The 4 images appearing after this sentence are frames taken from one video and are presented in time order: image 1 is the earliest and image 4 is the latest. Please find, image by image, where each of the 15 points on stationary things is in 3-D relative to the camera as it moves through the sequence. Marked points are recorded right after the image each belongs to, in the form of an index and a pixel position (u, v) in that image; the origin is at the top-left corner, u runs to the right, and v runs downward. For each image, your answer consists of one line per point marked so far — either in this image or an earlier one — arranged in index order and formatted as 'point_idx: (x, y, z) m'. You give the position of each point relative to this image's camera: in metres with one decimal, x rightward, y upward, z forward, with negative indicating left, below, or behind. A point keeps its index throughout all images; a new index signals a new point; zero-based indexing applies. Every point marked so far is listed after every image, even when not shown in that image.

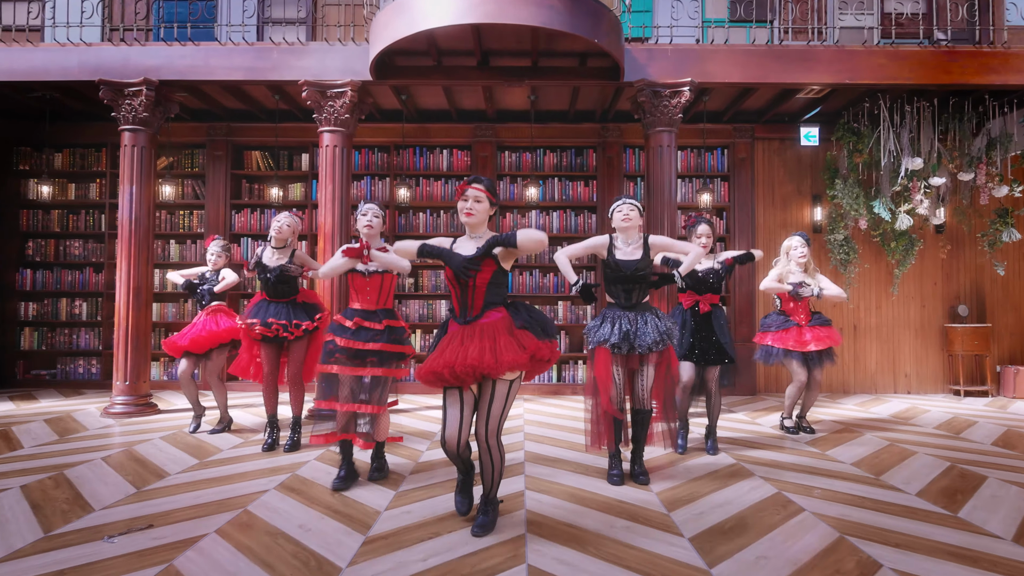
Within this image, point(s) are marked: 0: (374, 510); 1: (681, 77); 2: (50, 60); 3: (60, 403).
0: (-0.5, -0.8, +2.3) m
1: (+1.1, +1.4, +4.5) m
2: (-3.1, +1.5, +4.5) m
3: (-3.2, -0.8, +4.7) m
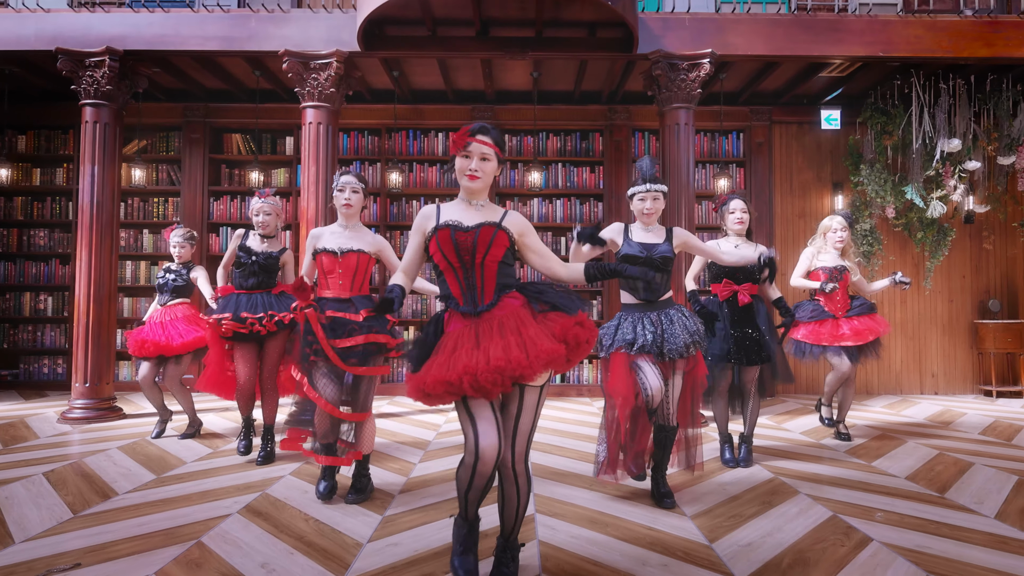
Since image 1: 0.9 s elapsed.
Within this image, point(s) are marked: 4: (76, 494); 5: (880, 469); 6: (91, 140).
0: (-0.5, -0.7, +1.9) m
1: (+1.1, +1.4, +4.1) m
2: (-3.1, +1.6, +4.1) m
3: (-3.2, -0.8, +4.3) m
4: (-1.6, -0.7, +2.4) m
5: (+1.6, -0.8, +2.9) m
6: (-2.5, +0.9, +4.0) m
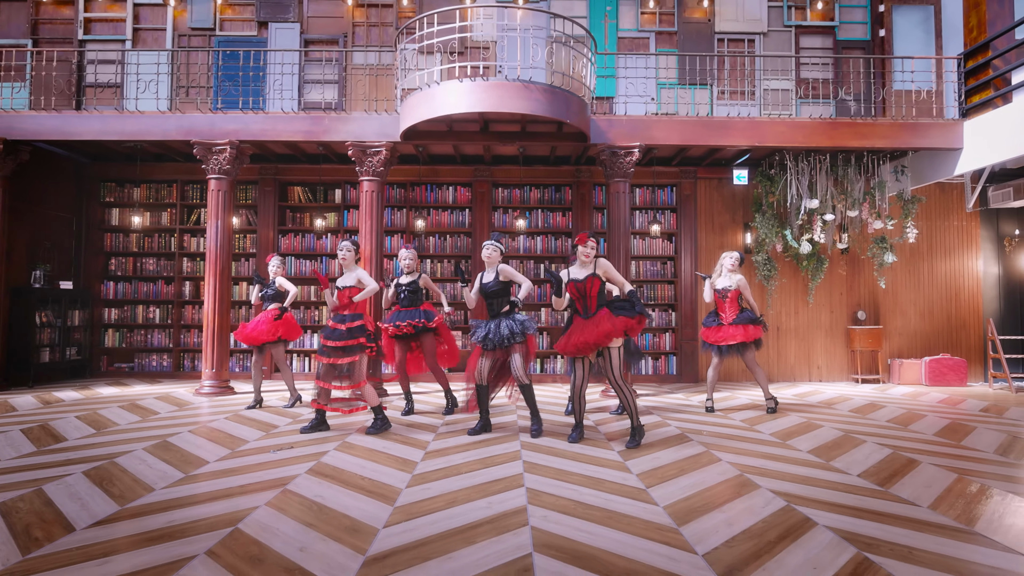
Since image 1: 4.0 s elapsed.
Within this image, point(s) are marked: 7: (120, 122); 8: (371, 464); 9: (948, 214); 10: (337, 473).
0: (-0.5, -0.9, +3.7) m
1: (+1.1, +1.3, +5.9) m
2: (-3.1, +1.4, +5.8) m
3: (-3.2, -0.9, +6.0) m
4: (-1.6, -0.9, +4.2) m
5: (+1.5, -0.9, +4.7) m
6: (-2.6, +0.7, +5.8) m
7: (-3.4, +1.5, +5.8) m
8: (-0.7, -0.8, +3.1) m
9: (+4.7, +0.8, +7.3) m
10: (-0.8, -0.8, +3.0) m
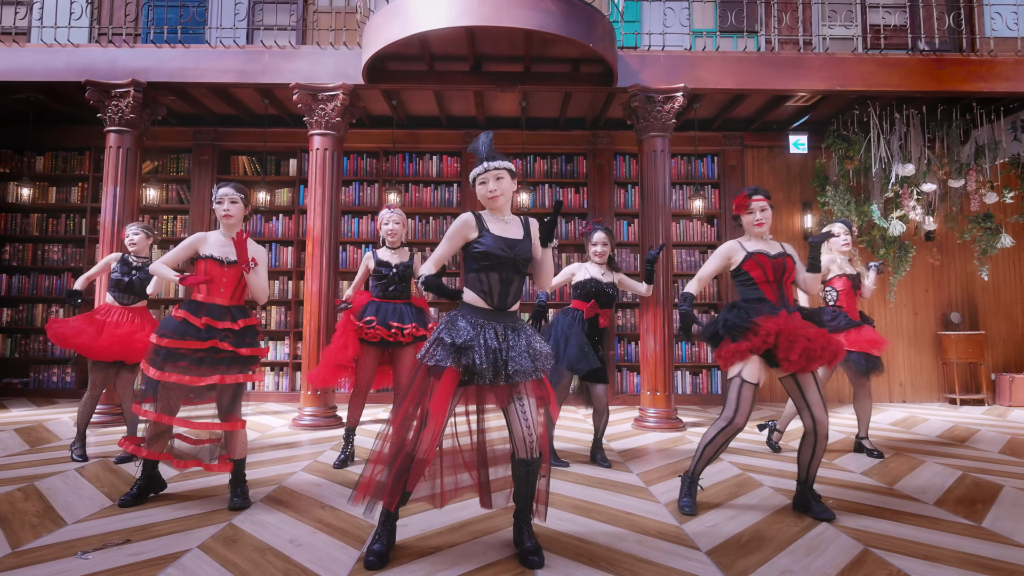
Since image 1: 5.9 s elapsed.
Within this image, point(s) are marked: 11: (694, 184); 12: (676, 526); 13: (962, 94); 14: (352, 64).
0: (-0.5, -0.8, +2.2) m
1: (+1.1, +1.4, +4.4) m
2: (-3.1, +1.5, +4.3) m
3: (-3.2, -0.8, +4.5) m
4: (-1.6, -0.8, +2.7) m
5: (+1.6, -0.8, +3.2) m
6: (-2.5, +0.8, +4.3) m
7: (-3.4, +1.5, +4.4) m
8: (-0.6, -0.7, +1.6) m
9: (+4.8, +0.8, +5.8) m
10: (-0.8, -0.7, +1.4) m
11: (+1.6, +0.9, +5.8) m
12: (+0.5, -0.8, +2.2) m
13: (+3.1, +1.3, +4.6) m
14: (-1.0, +1.5, +4.3) m
